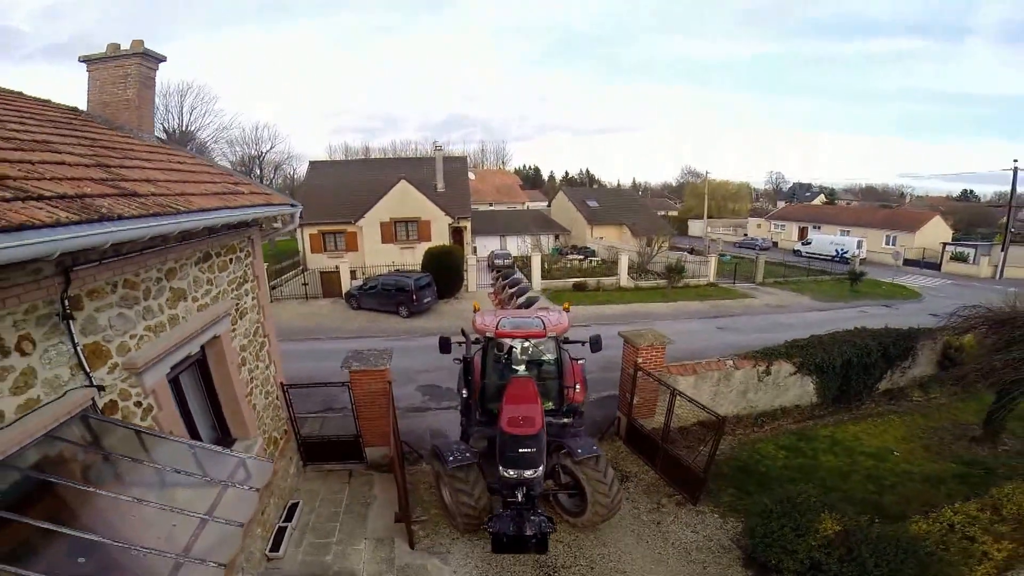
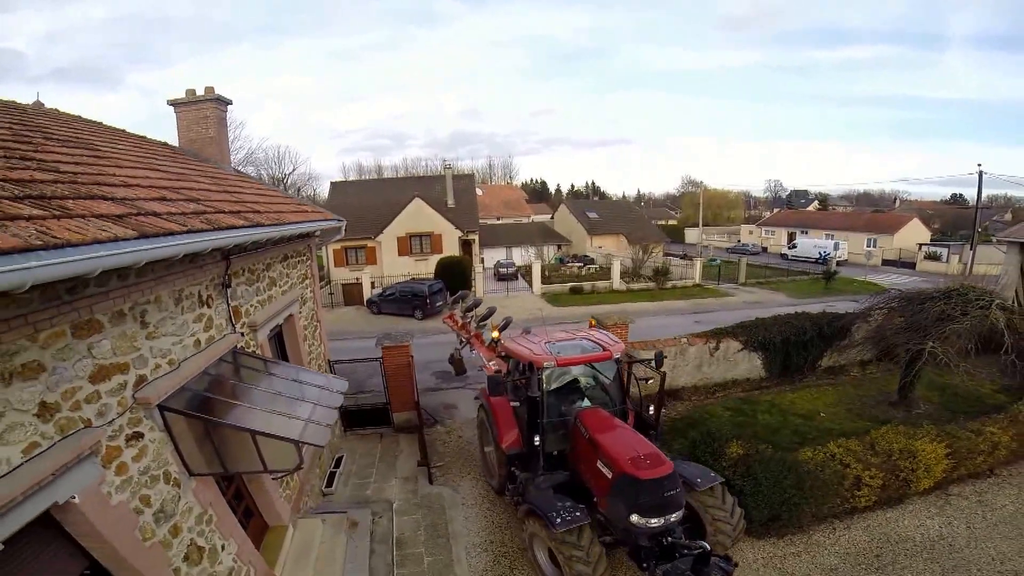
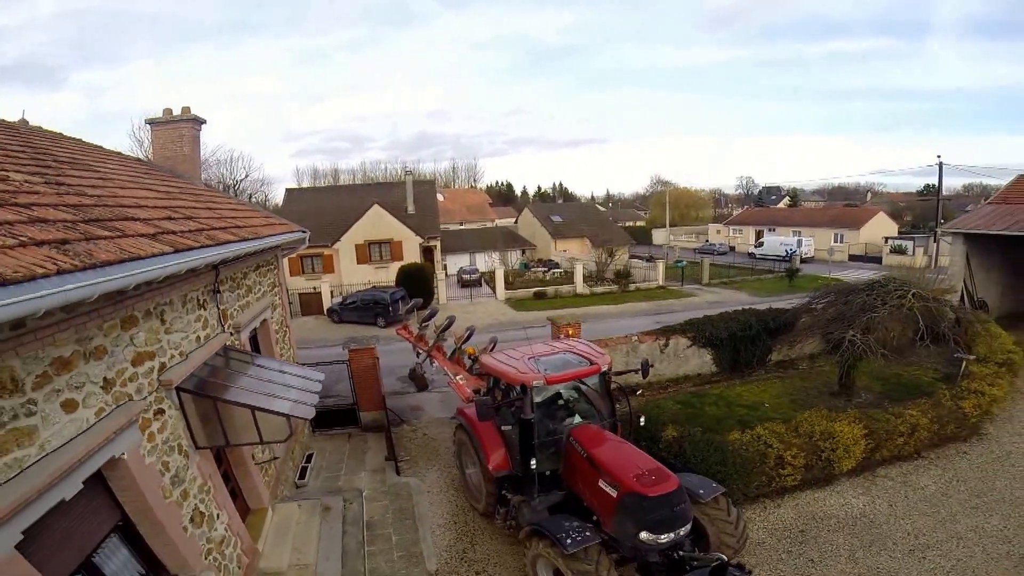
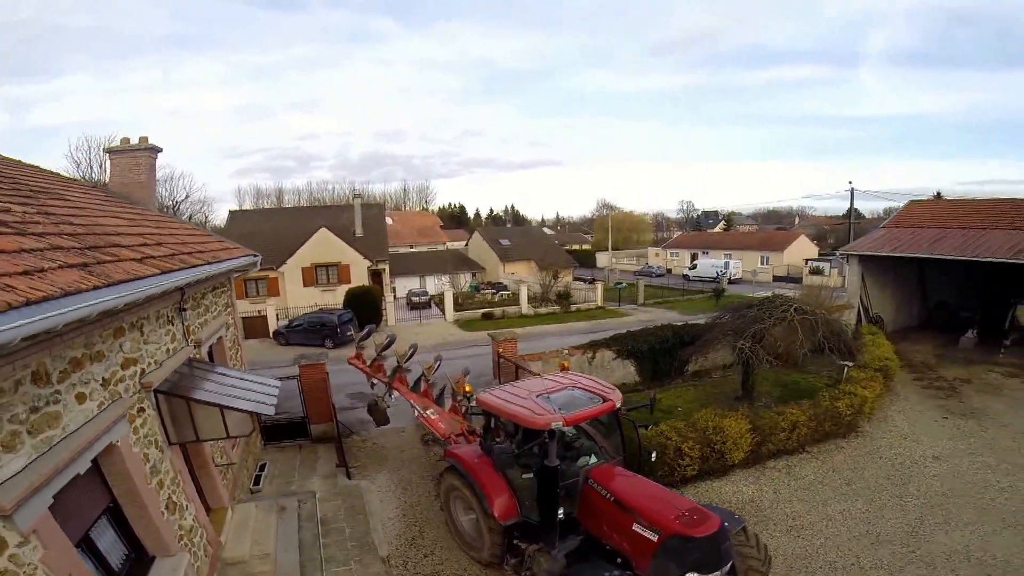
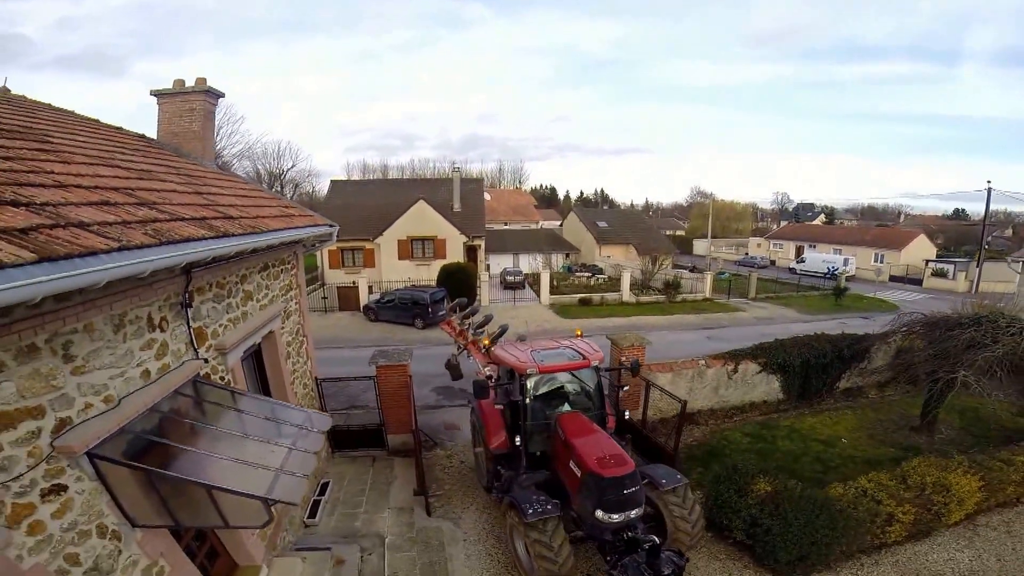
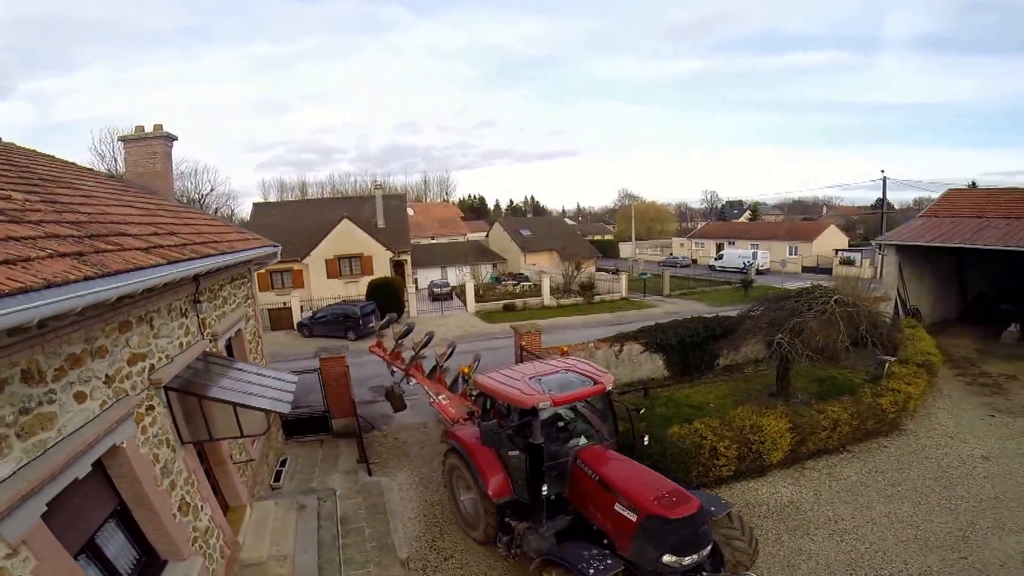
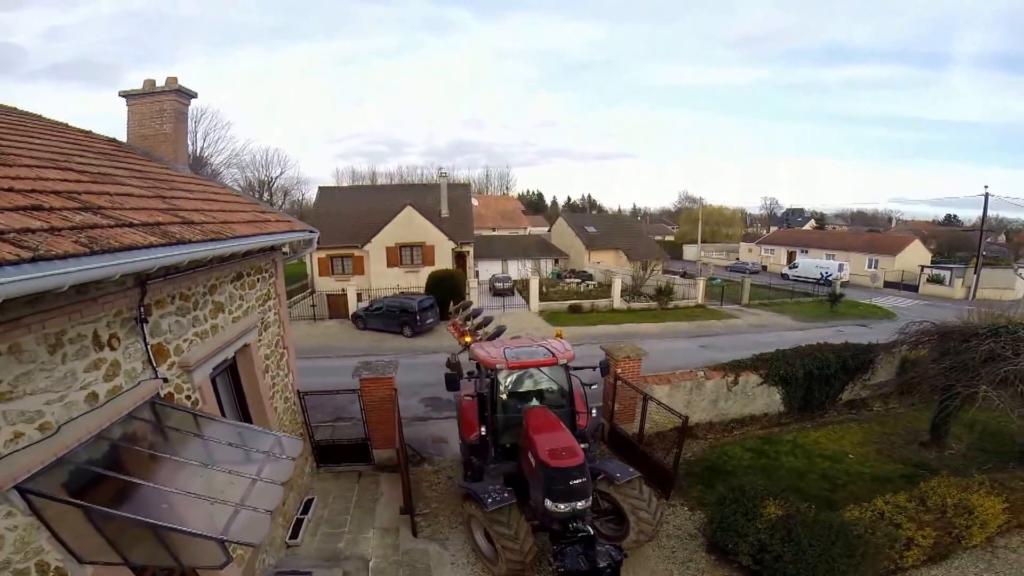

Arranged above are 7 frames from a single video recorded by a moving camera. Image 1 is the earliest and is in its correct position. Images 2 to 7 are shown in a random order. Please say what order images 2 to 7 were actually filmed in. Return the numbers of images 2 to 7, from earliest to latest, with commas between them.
7, 5, 2, 3, 6, 4
